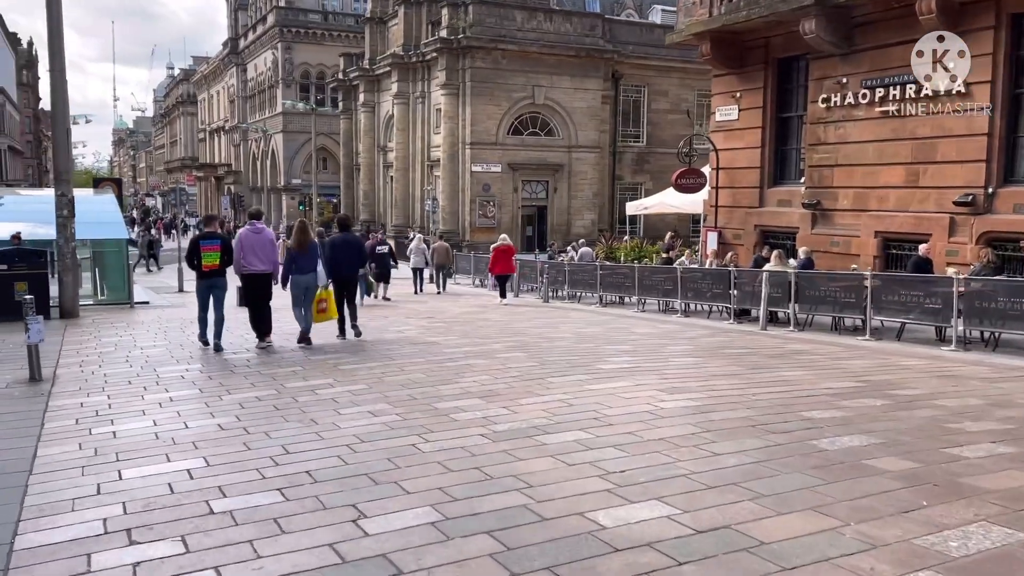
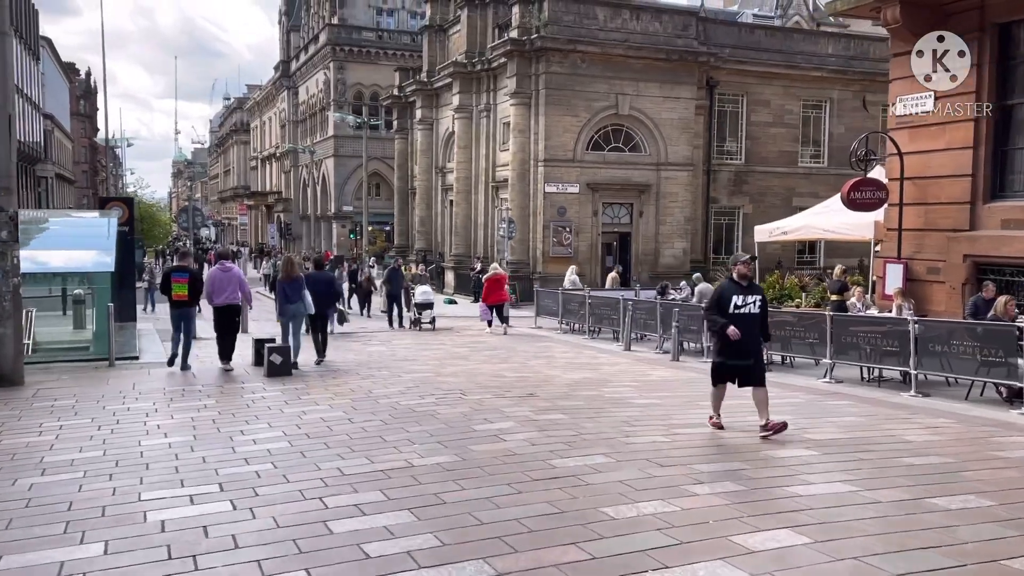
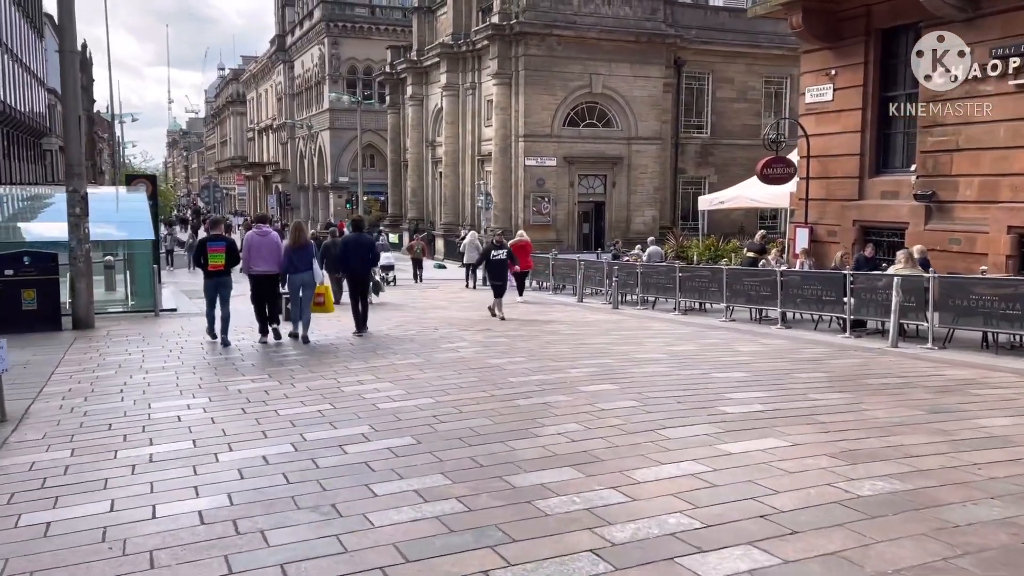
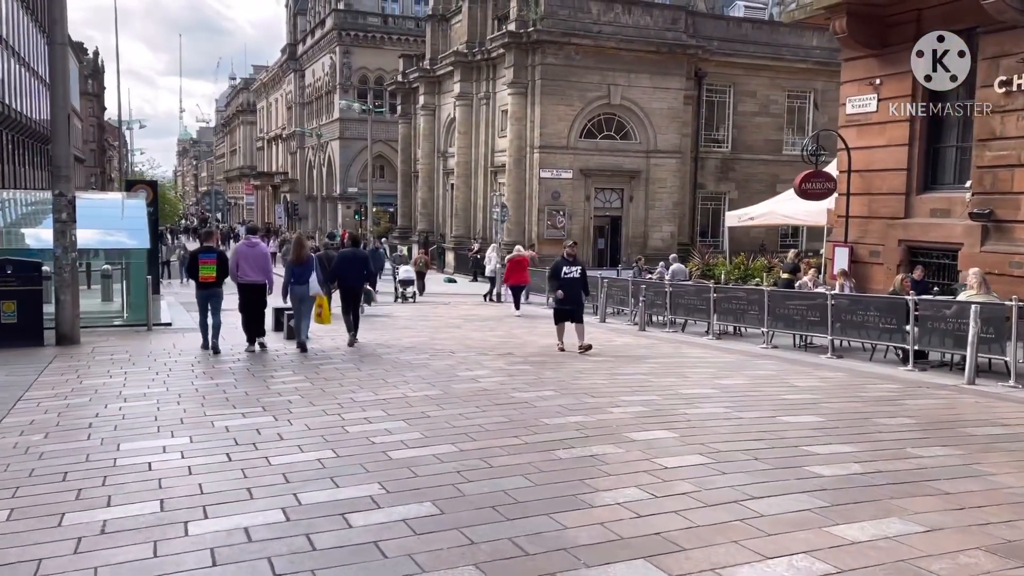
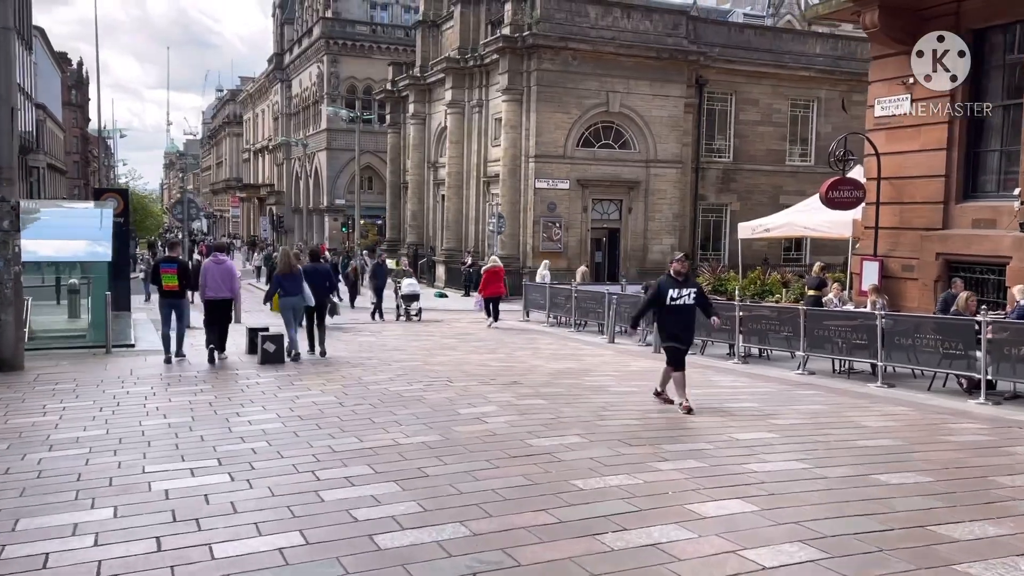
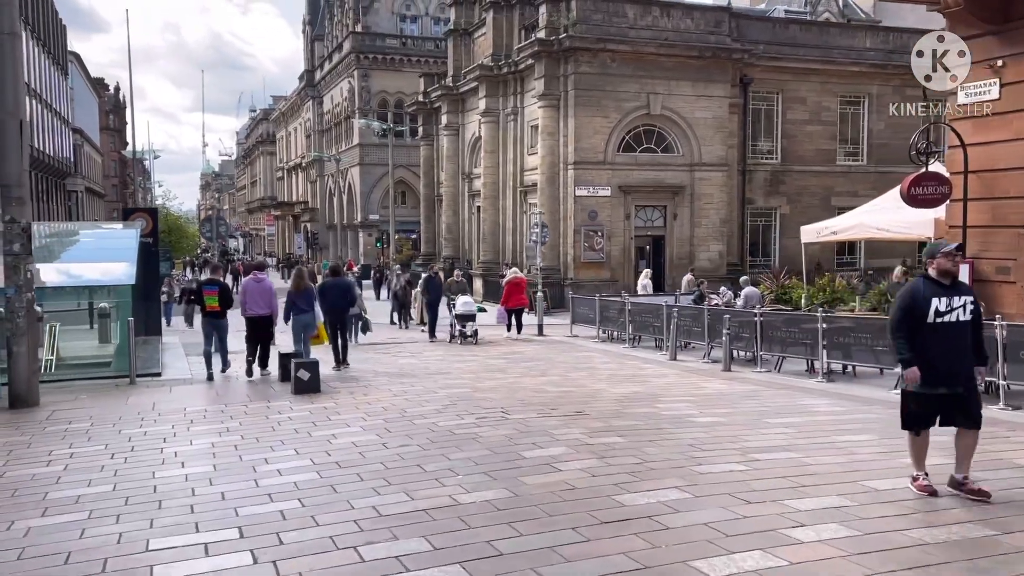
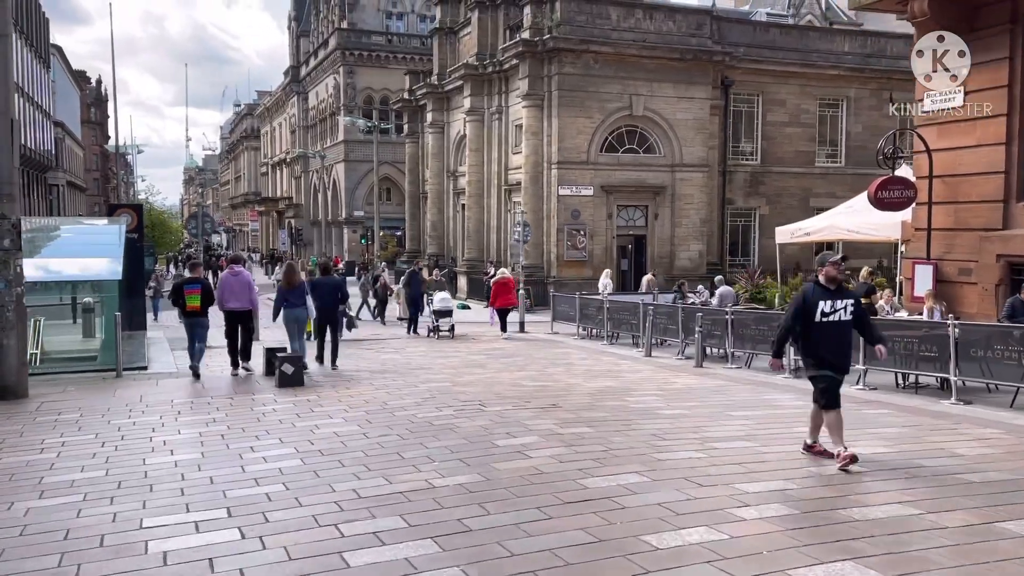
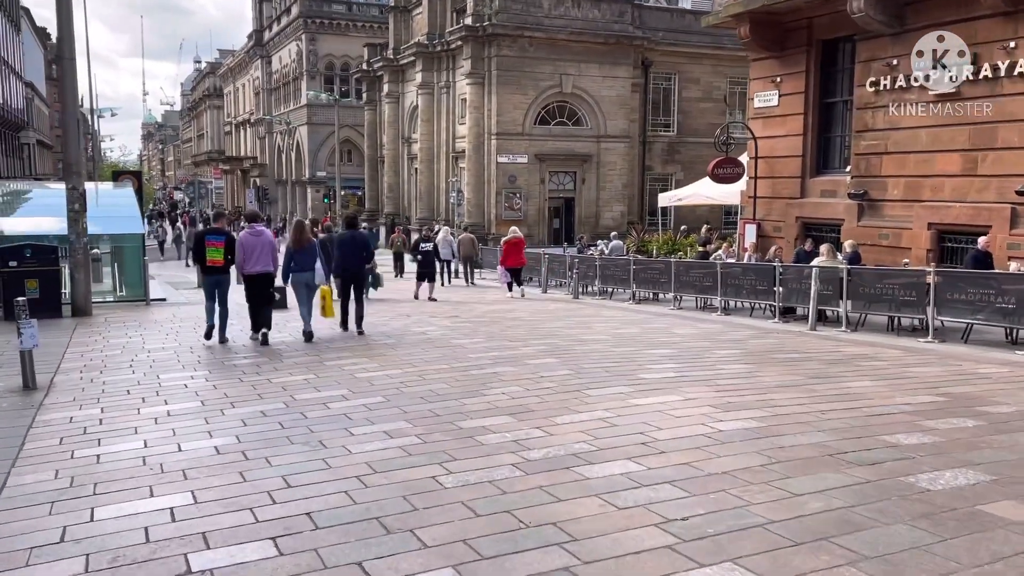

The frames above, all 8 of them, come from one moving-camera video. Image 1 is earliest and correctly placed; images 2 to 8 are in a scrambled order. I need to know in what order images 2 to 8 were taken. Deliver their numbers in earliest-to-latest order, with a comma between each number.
8, 3, 4, 5, 2, 7, 6
